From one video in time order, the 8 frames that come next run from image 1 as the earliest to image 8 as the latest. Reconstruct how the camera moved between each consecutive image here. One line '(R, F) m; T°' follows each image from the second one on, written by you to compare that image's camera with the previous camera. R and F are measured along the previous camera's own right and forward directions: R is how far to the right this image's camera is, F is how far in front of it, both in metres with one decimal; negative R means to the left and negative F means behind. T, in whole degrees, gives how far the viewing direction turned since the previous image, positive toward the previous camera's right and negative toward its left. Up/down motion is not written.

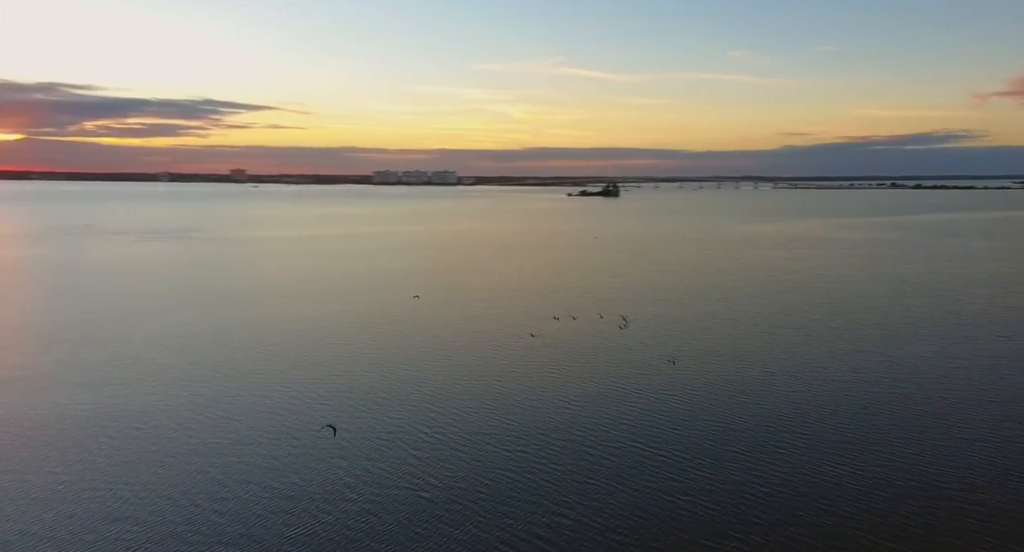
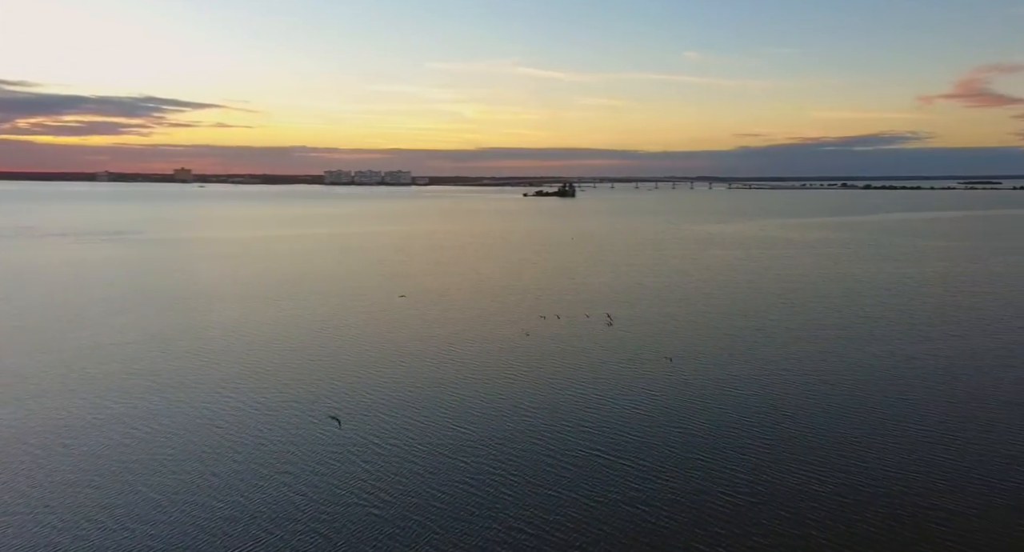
(0.0, +0.3) m; +3°
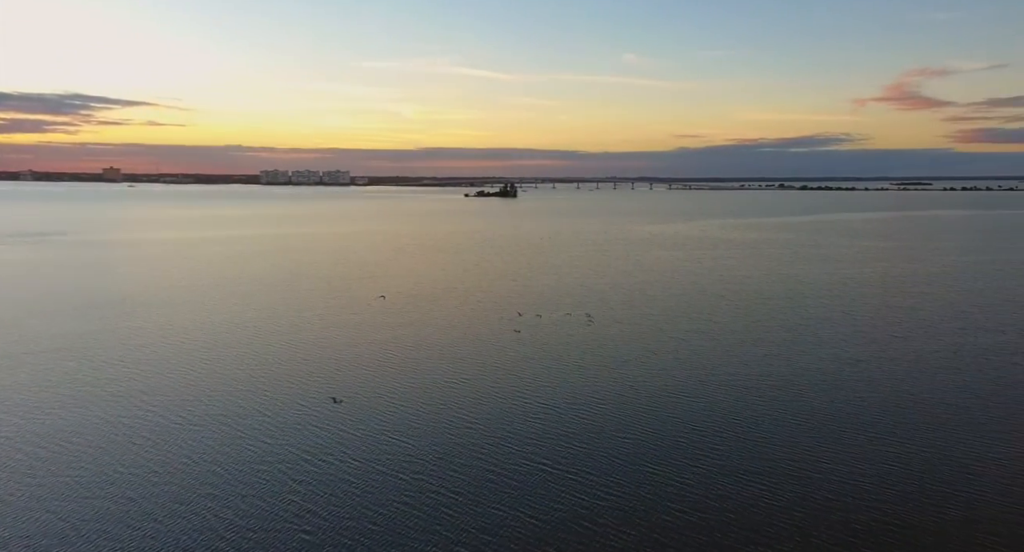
(0.0, +0.4) m; +4°
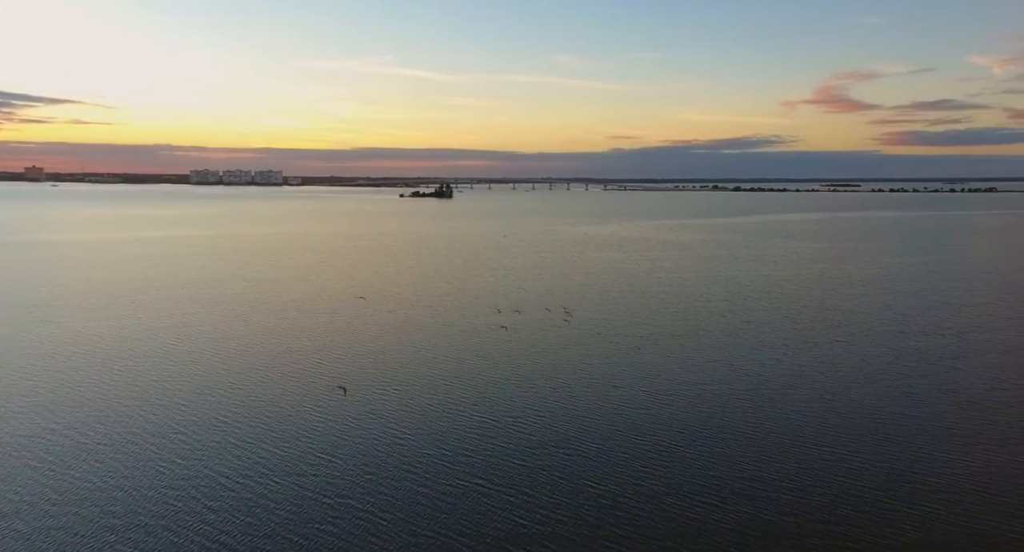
(+0.1, +0.5) m; +5°
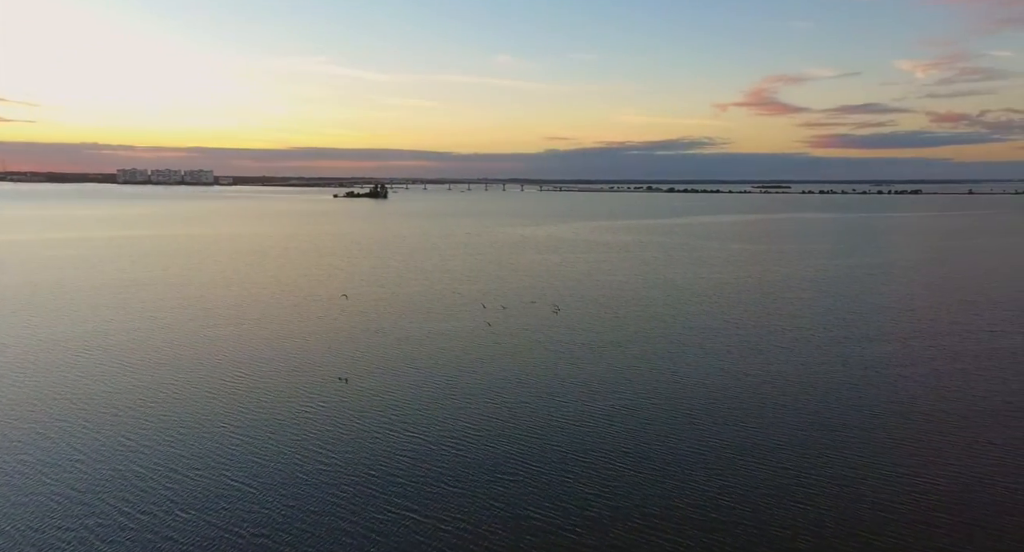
(+0.1, +0.5) m; +5°
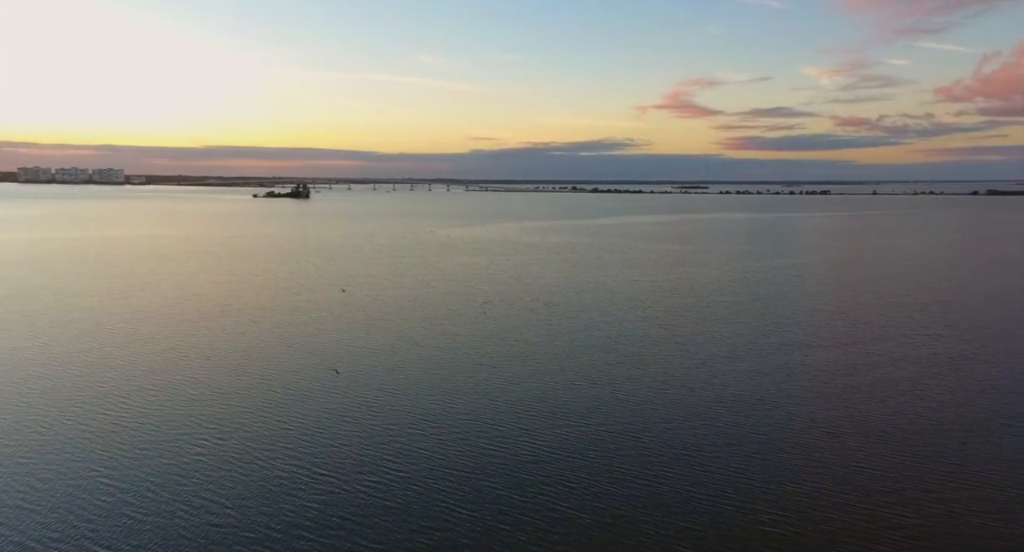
(0.0, +0.5) m; +5°
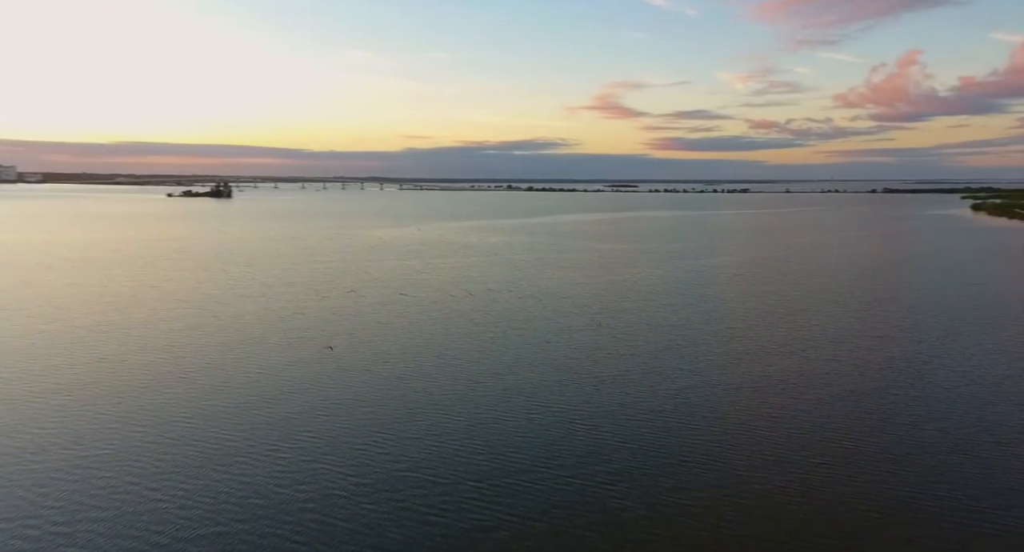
(-0.1, +0.7) m; +5°
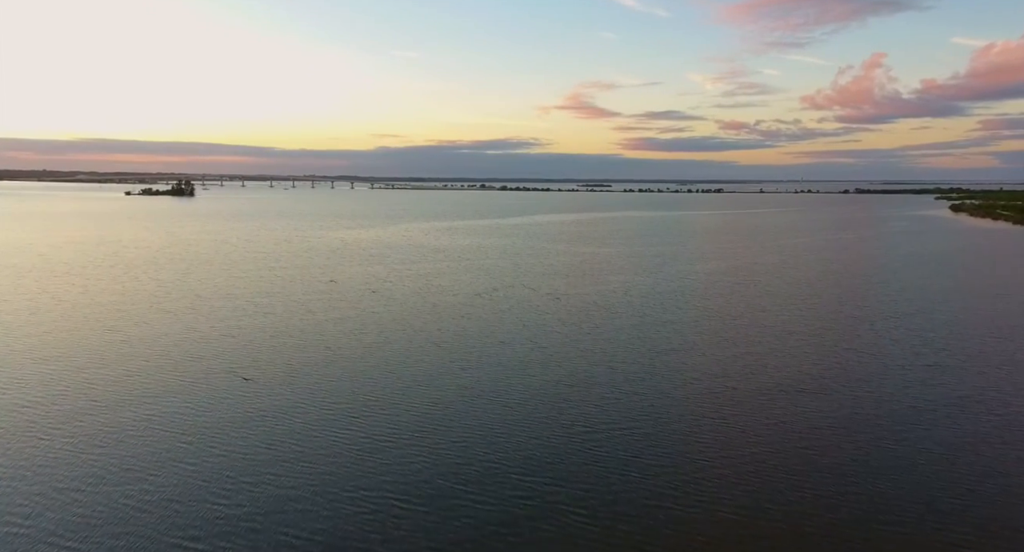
(0.0, +1.4) m; +2°
